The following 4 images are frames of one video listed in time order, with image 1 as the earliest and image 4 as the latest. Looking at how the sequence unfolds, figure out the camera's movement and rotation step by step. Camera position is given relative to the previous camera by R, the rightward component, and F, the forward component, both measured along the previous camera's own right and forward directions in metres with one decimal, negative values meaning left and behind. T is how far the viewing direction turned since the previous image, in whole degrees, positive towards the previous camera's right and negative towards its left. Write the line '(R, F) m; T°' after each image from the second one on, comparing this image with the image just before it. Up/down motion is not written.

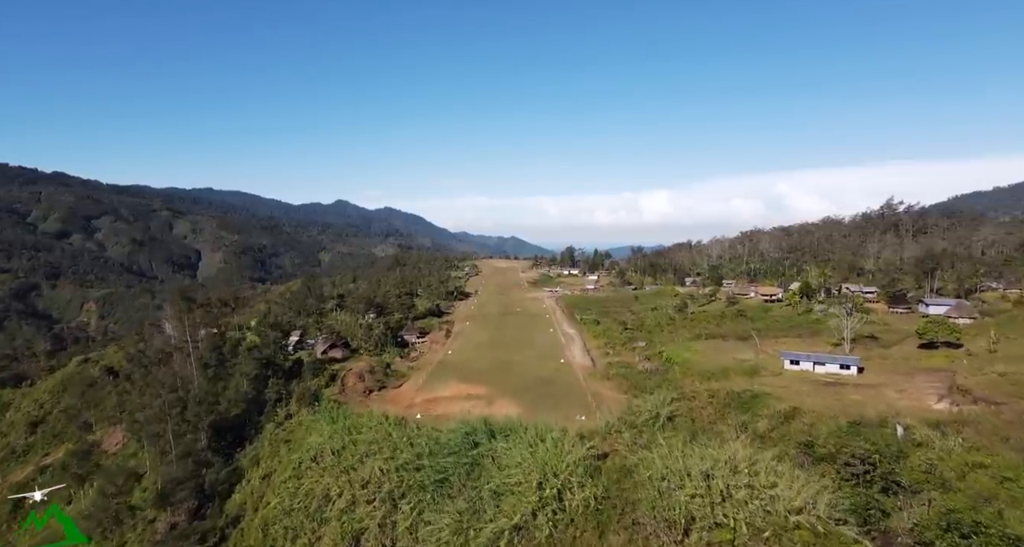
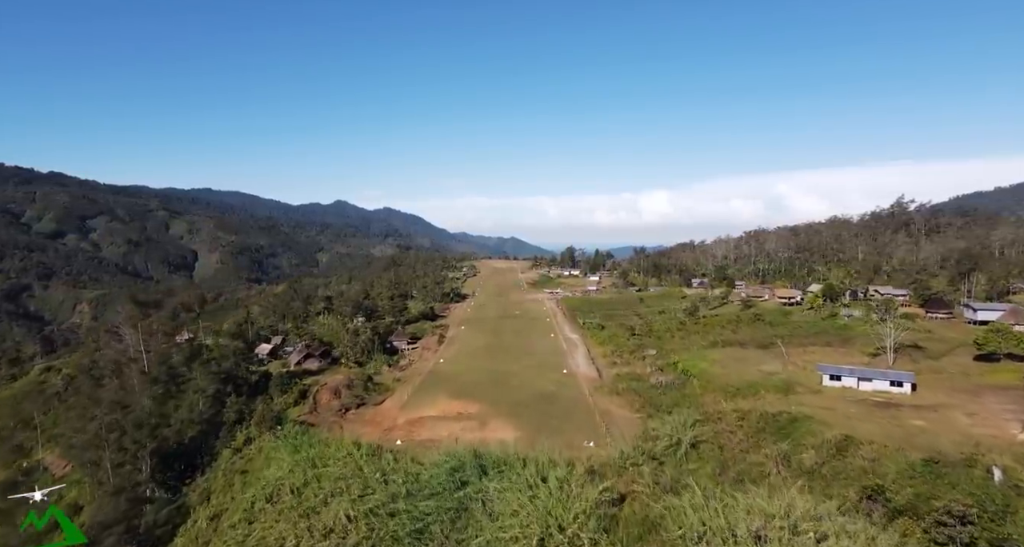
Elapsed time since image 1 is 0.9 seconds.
(+0.2, +5.6) m; 0°
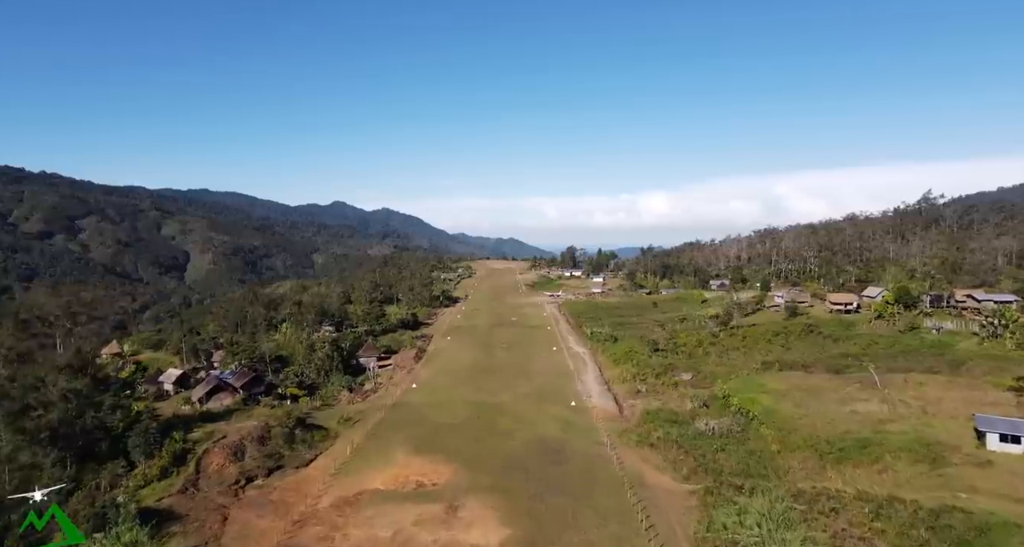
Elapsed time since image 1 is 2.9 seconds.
(+0.6, +13.1) m; 0°
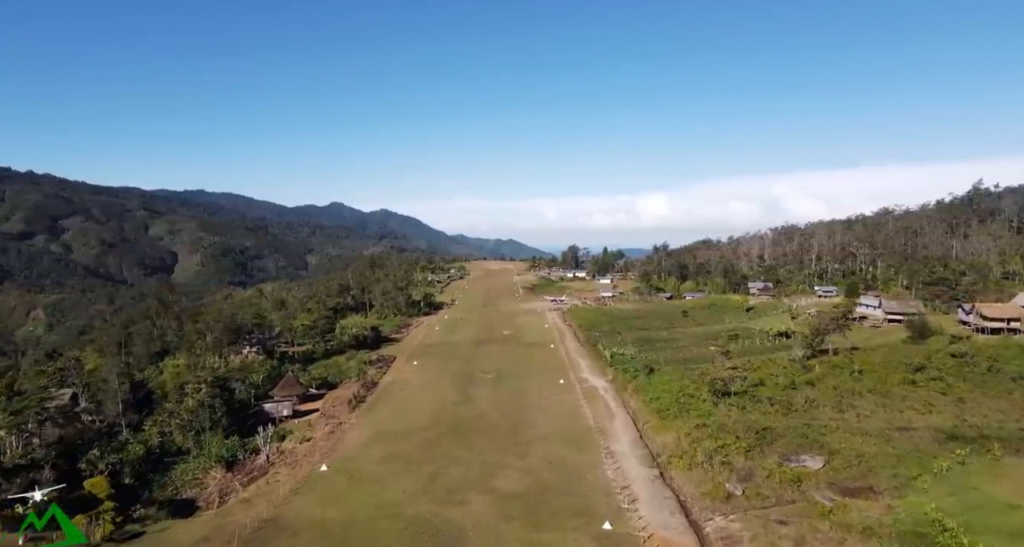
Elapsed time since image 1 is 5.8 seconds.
(+0.9, +20.1) m; 0°
